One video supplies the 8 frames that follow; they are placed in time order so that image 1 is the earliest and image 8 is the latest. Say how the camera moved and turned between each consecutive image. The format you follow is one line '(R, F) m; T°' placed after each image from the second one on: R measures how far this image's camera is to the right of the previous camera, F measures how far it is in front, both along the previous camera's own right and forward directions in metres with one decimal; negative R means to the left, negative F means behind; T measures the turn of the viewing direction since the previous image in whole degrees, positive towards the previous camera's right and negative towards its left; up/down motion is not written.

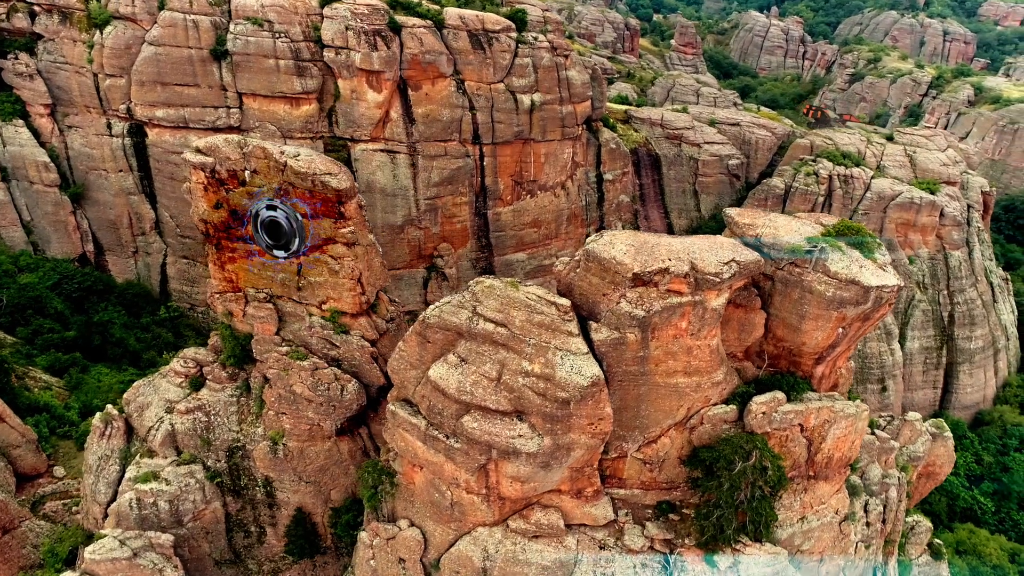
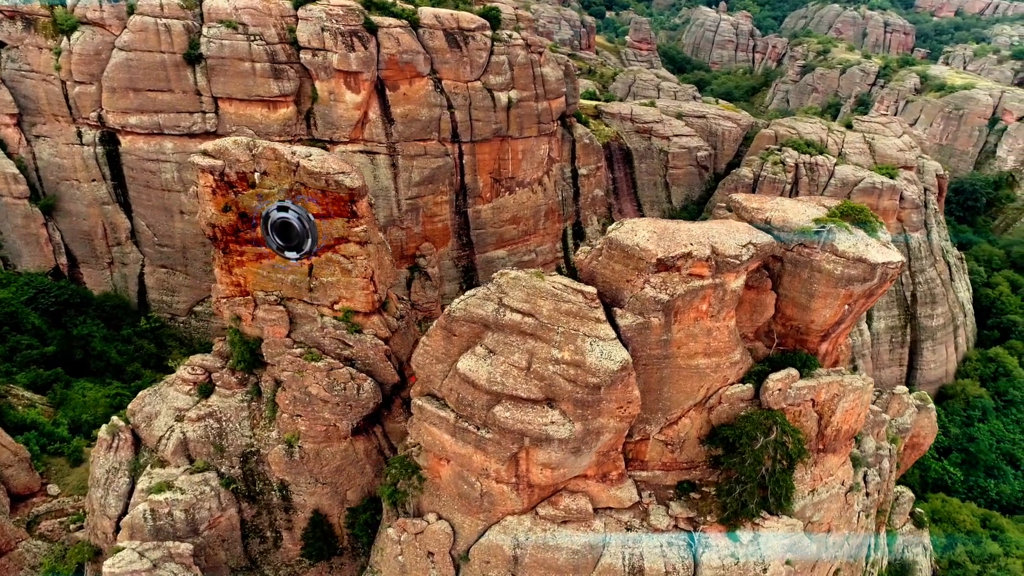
(-0.8, -0.1) m; +3°
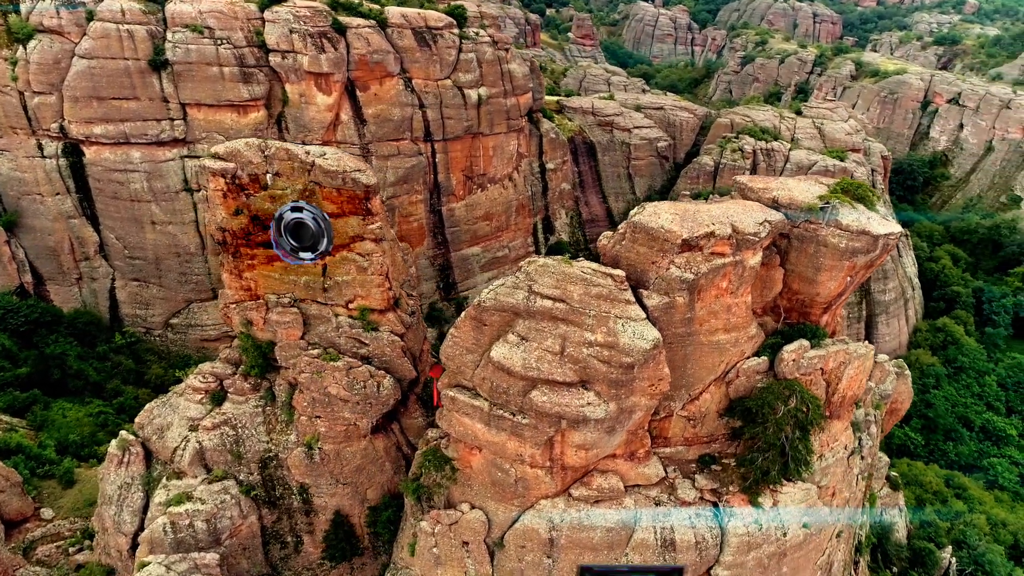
(-1.0, -0.1) m; +4°
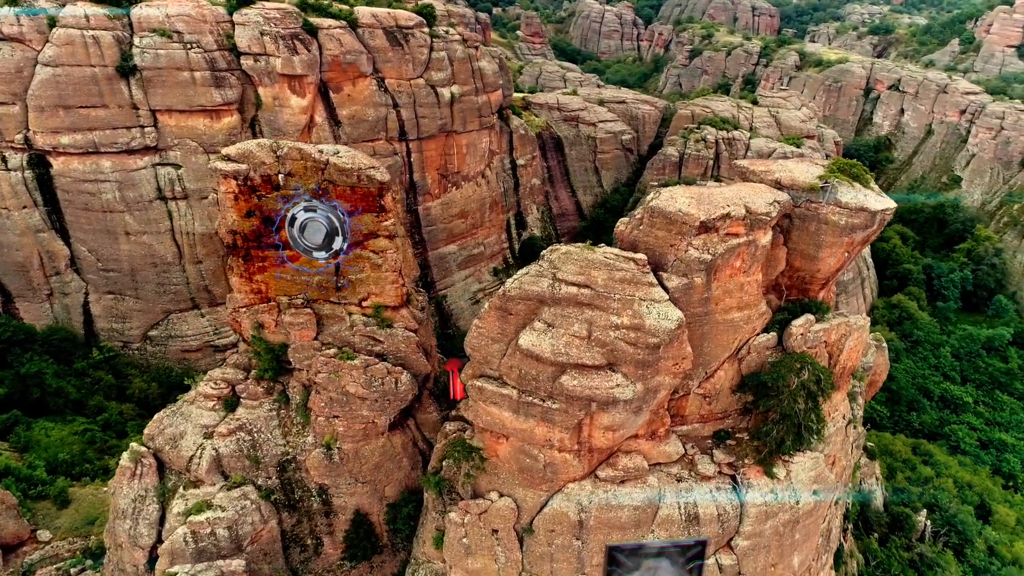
(-0.9, -0.1) m; +3°
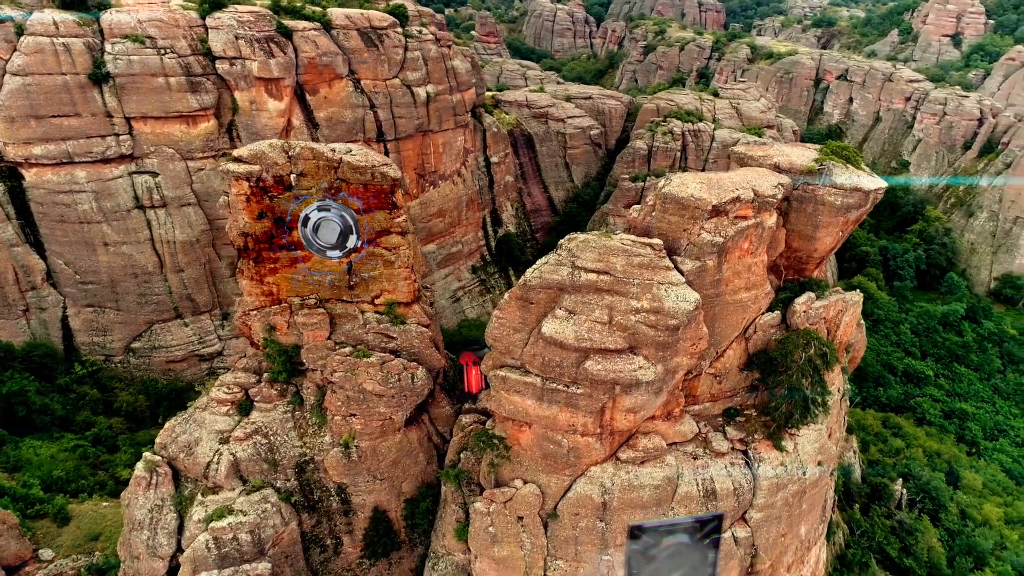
(-0.8, -0.2) m; +3°
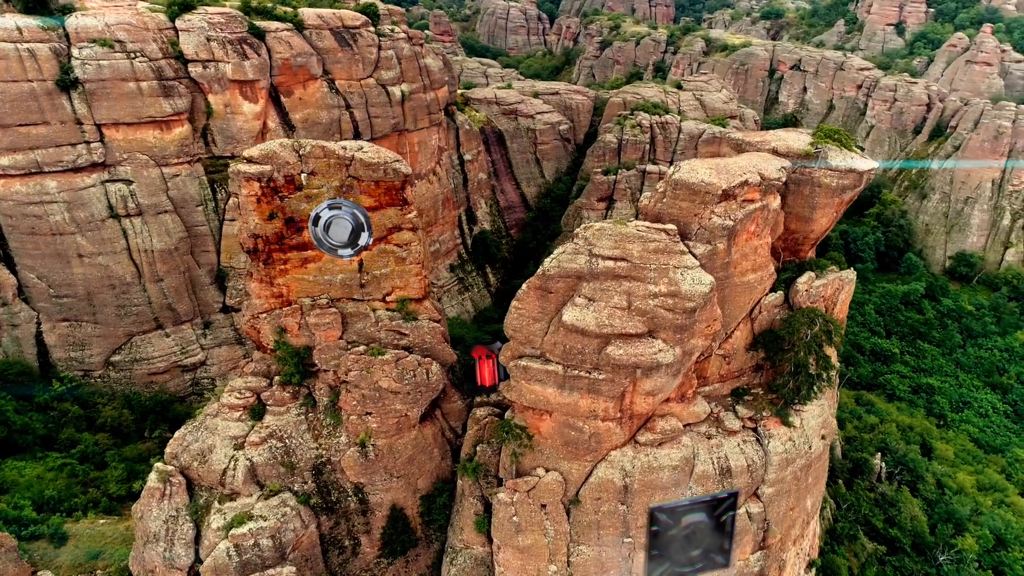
(-0.8, -0.1) m; +3°
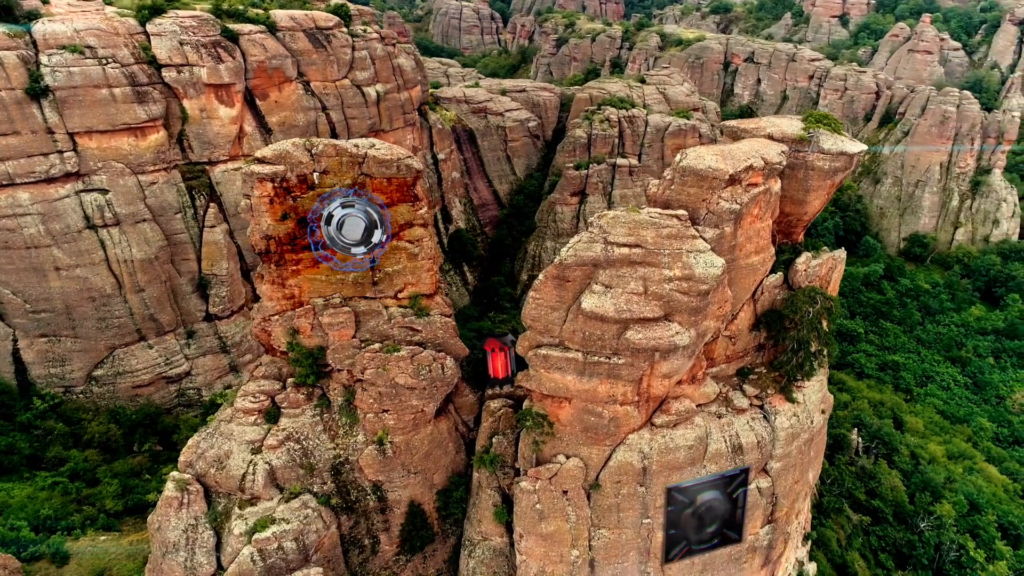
(-0.8, -0.1) m; +3°
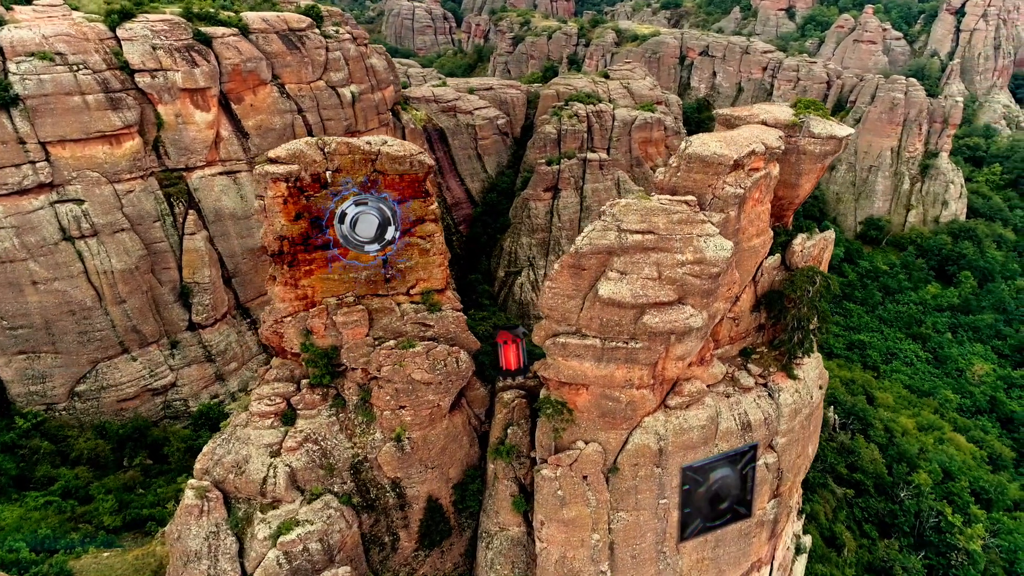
(-0.8, -0.2) m; +3°
